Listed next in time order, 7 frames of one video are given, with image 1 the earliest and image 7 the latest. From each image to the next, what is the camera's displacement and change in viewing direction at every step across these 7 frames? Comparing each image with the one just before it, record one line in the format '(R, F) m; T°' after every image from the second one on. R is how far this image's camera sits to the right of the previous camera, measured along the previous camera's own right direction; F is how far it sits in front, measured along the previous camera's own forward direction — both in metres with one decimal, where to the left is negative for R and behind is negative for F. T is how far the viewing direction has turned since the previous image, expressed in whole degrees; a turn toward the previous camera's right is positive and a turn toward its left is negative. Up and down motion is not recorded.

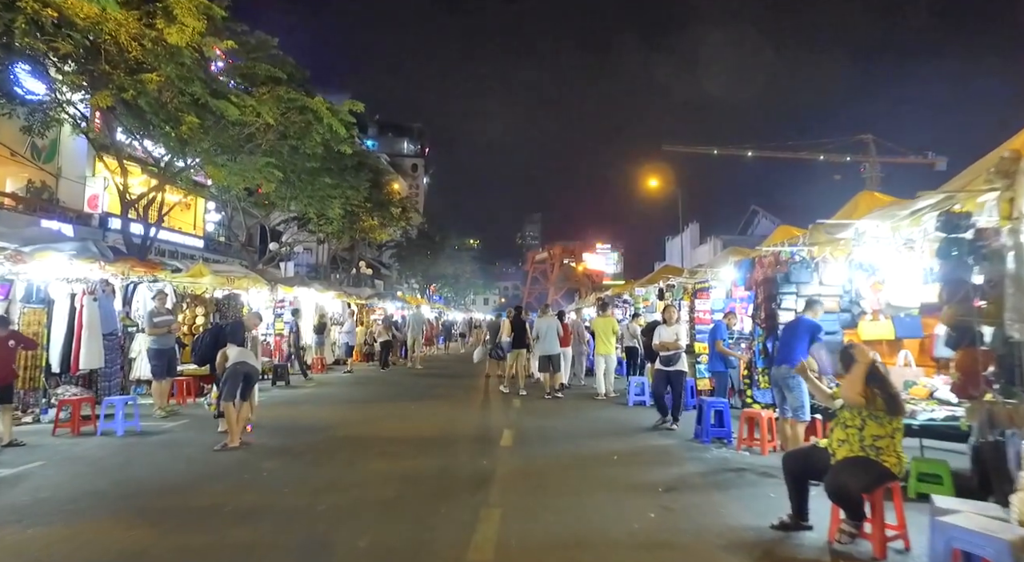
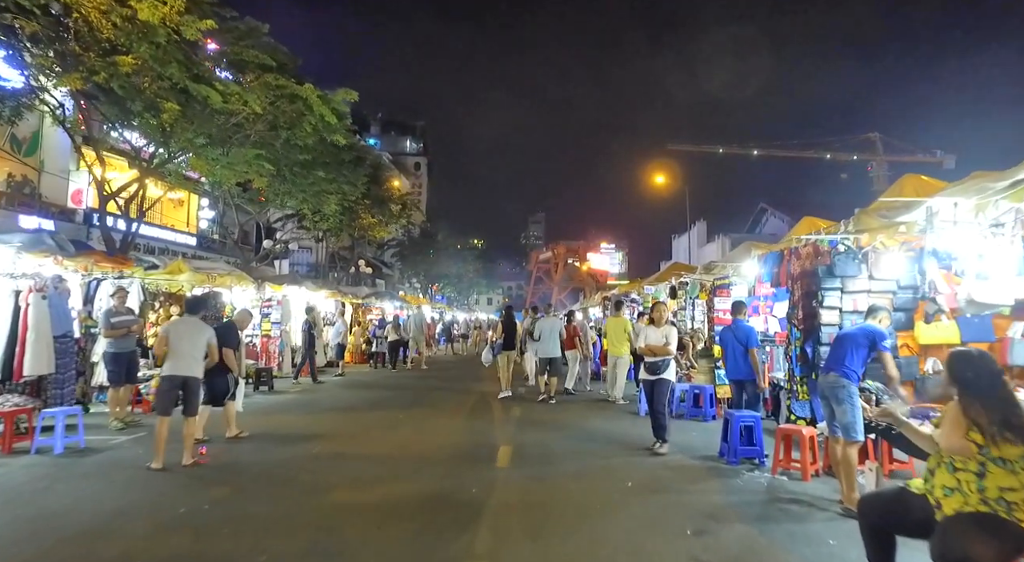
(+0.1, +1.2) m; 0°
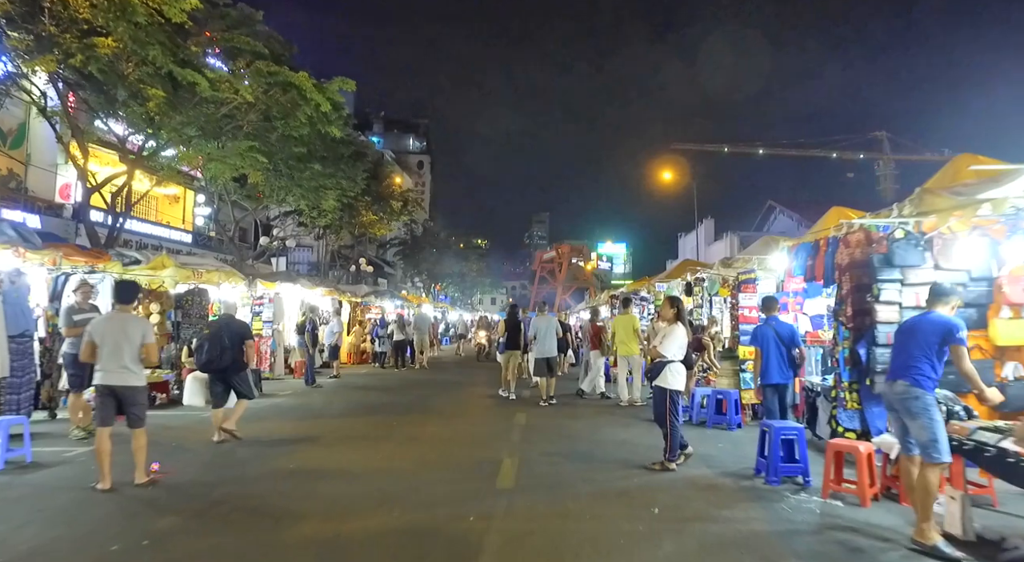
(0.0, +1.0) m; 0°
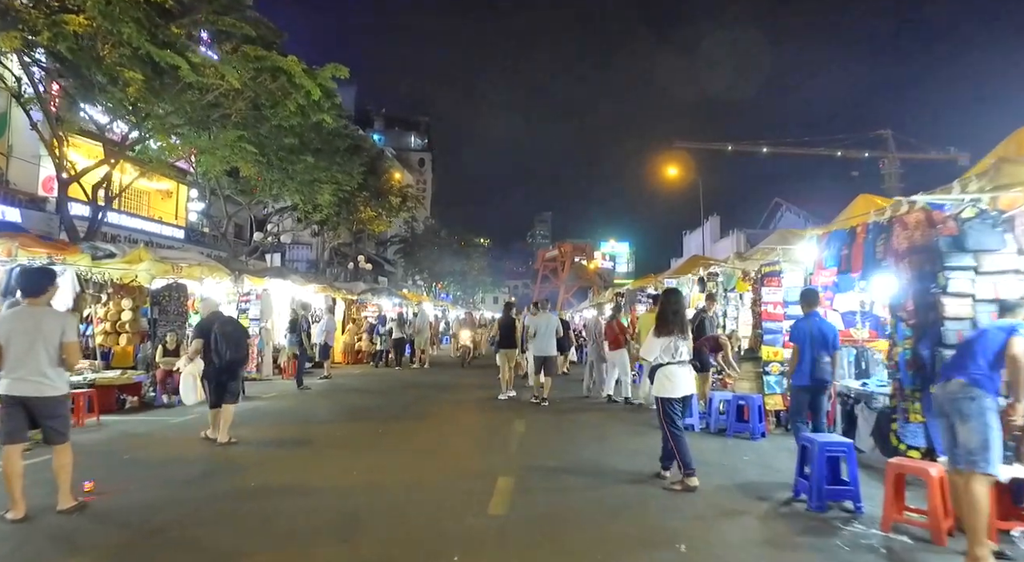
(+0.1, +1.0) m; 0°
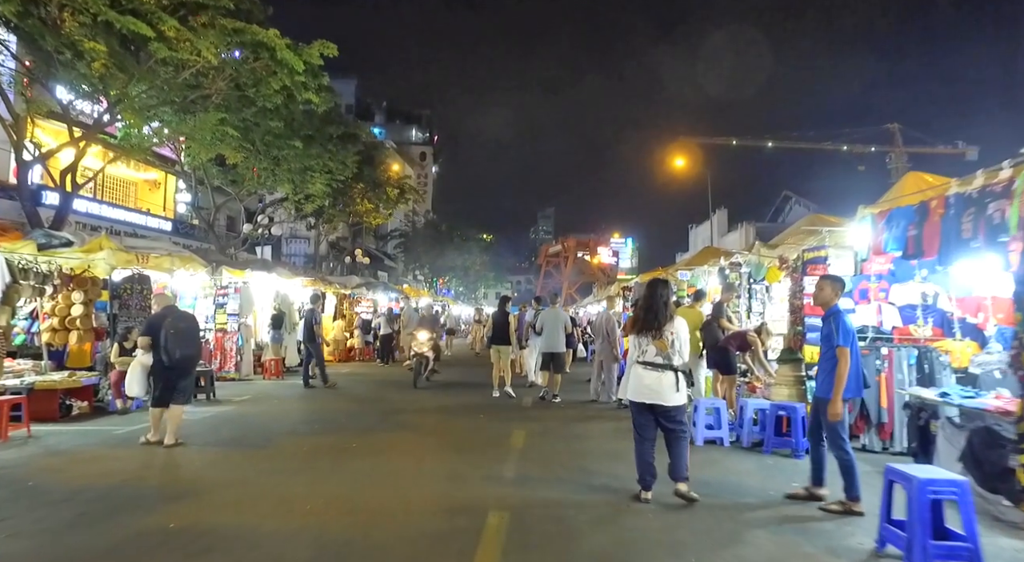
(+0.1, +1.4) m; 0°
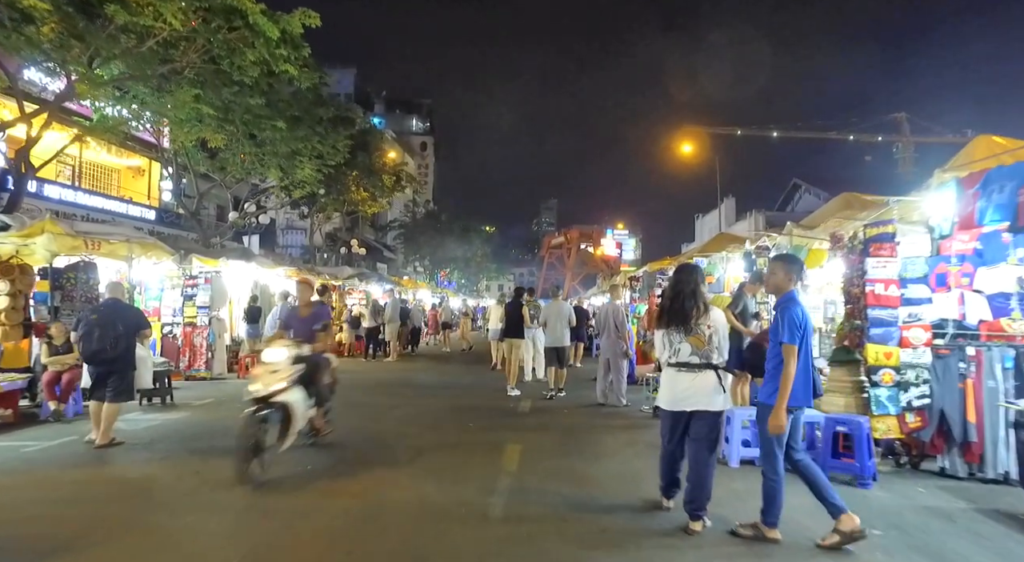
(+0.1, +1.6) m; 0°
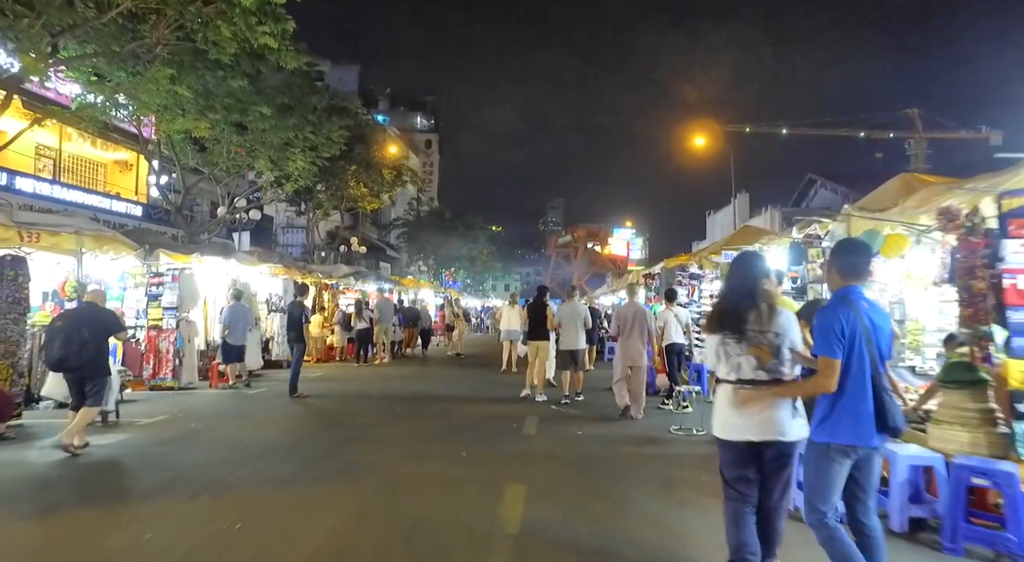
(0.0, +1.8) m; -1°
